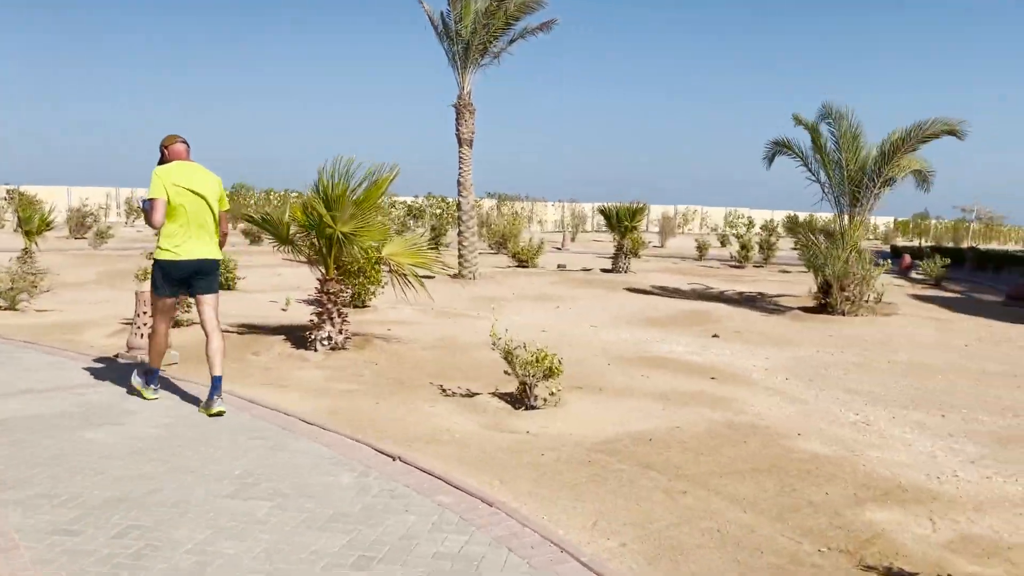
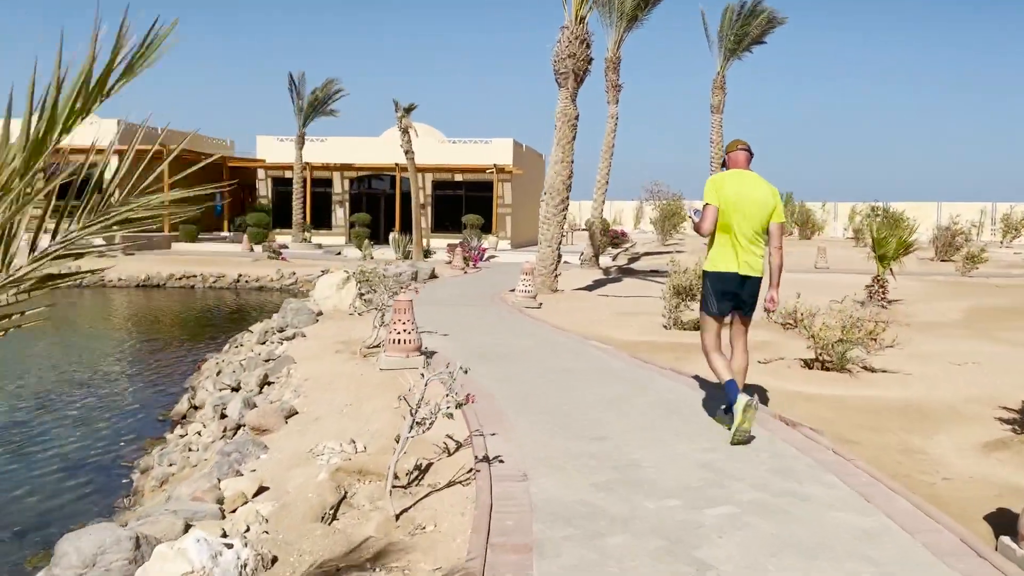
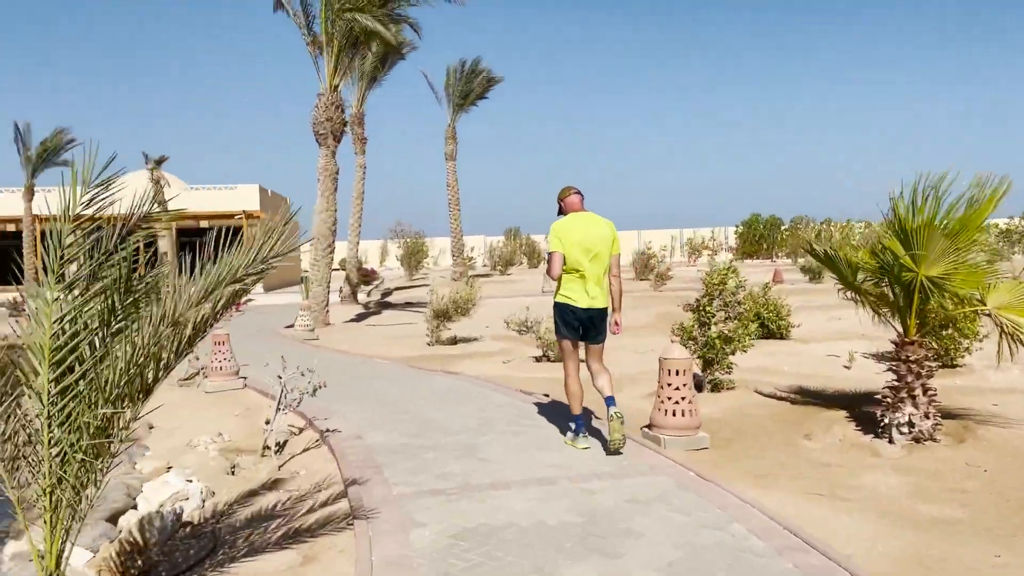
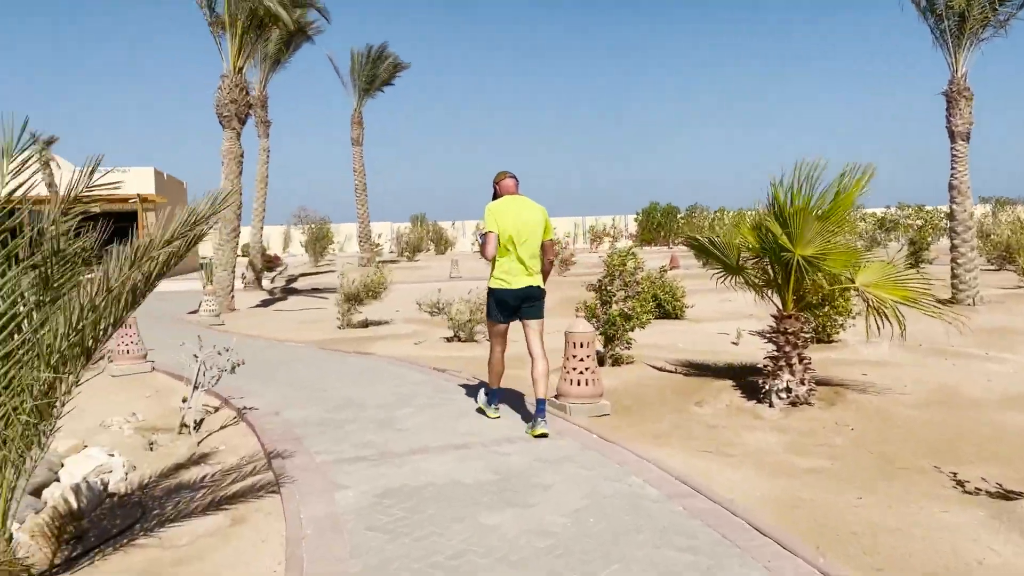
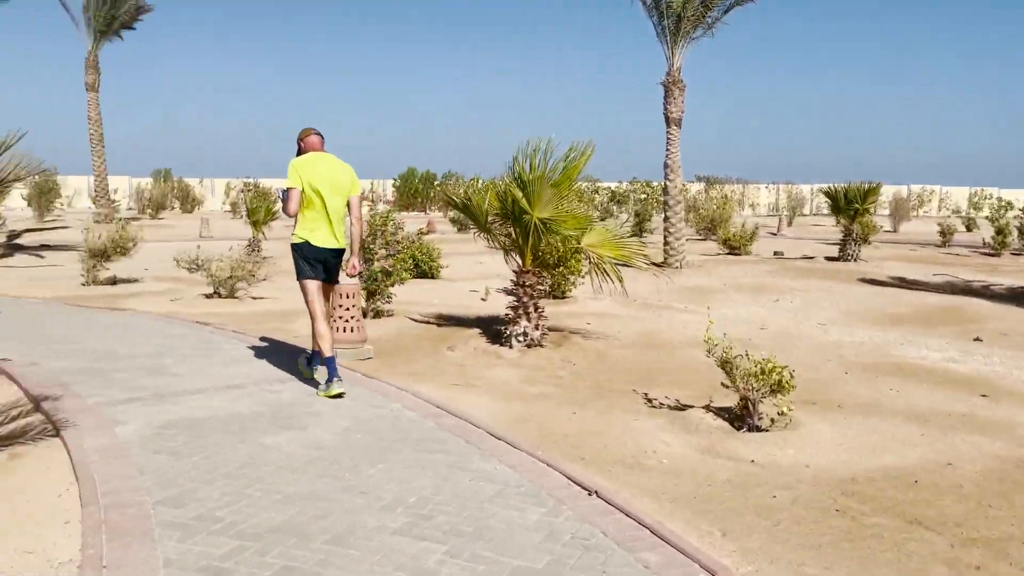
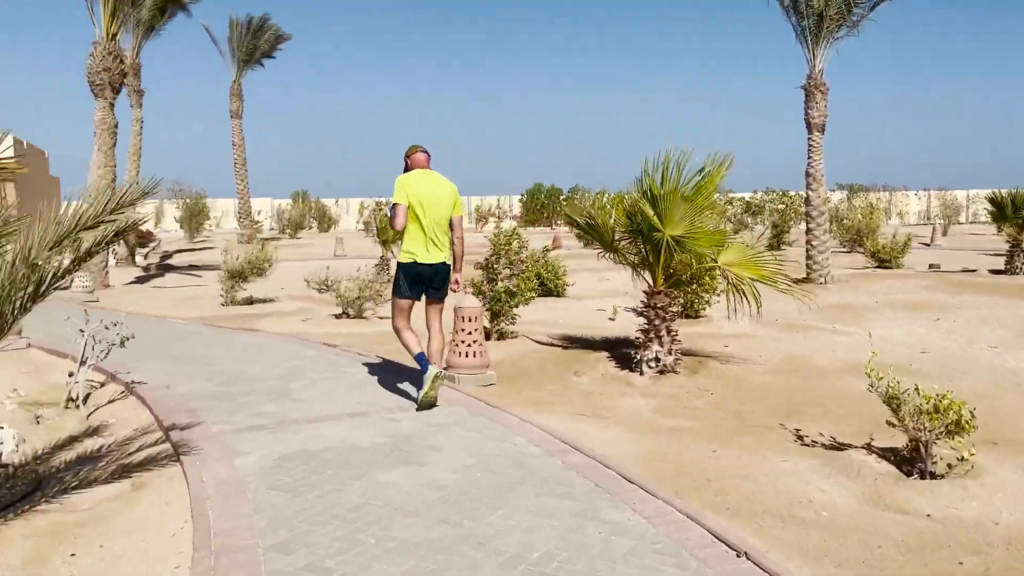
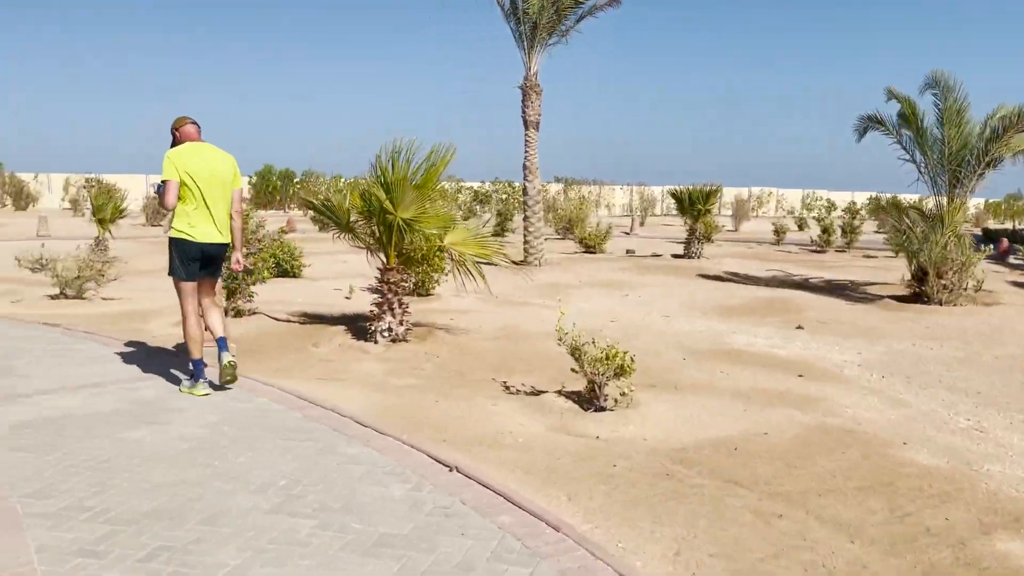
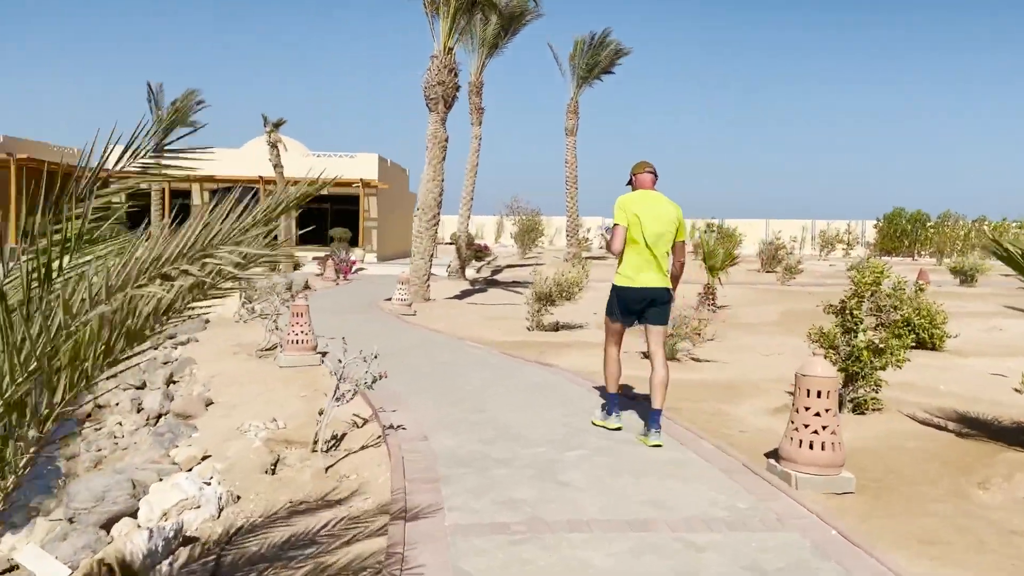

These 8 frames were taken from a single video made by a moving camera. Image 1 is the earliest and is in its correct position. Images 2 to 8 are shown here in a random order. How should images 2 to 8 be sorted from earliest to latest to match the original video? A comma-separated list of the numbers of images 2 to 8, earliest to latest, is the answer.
7, 5, 6, 4, 3, 8, 2
